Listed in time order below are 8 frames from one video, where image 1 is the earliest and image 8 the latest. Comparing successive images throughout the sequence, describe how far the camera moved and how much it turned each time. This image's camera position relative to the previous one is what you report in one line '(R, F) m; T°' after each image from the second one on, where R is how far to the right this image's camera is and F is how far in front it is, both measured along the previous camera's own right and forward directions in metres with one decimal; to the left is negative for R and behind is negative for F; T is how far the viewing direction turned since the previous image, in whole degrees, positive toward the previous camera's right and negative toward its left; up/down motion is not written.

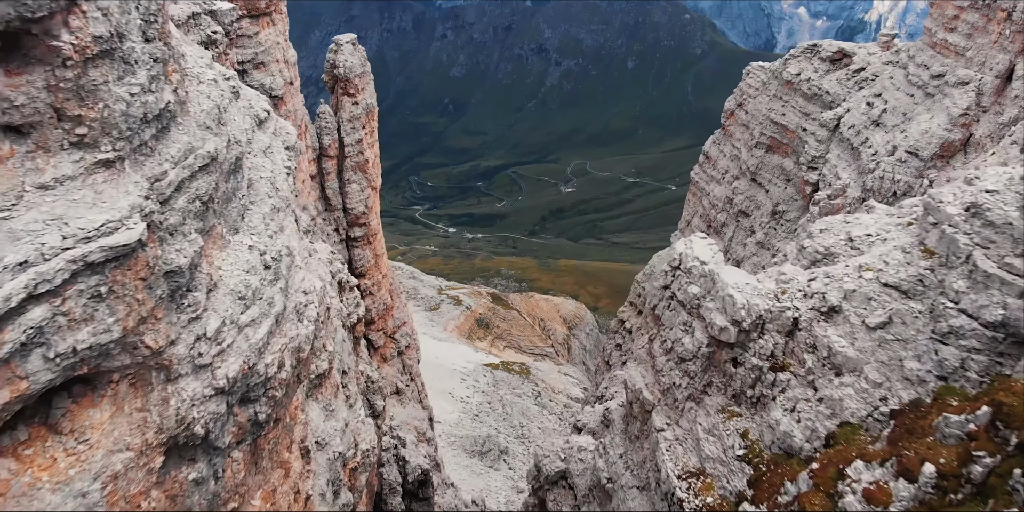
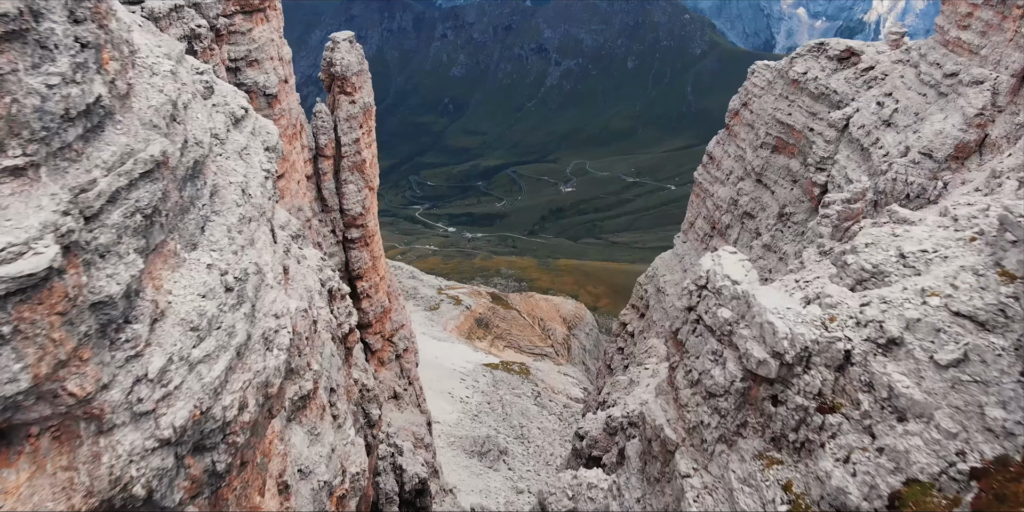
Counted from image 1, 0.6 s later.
(0.0, +0.9) m; 0°
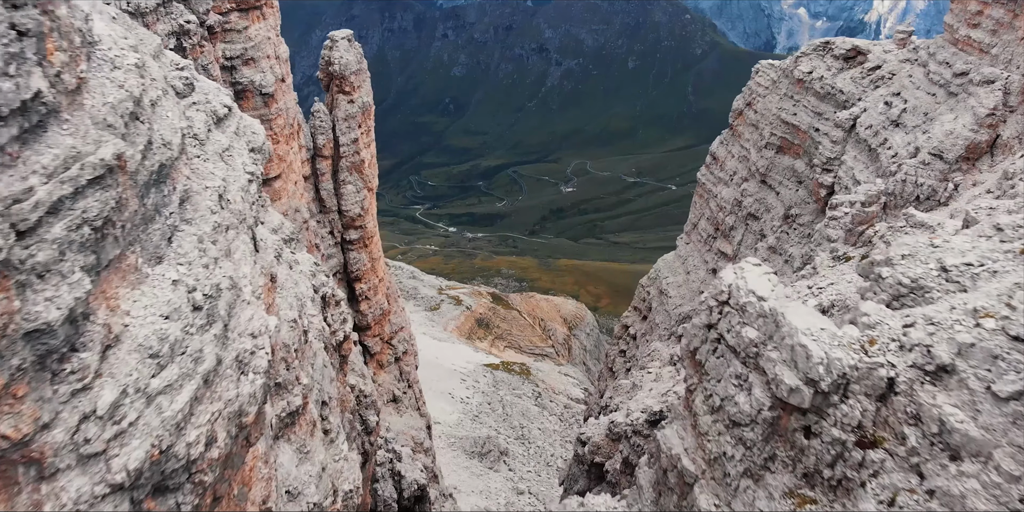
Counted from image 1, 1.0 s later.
(0.0, +0.6) m; 0°
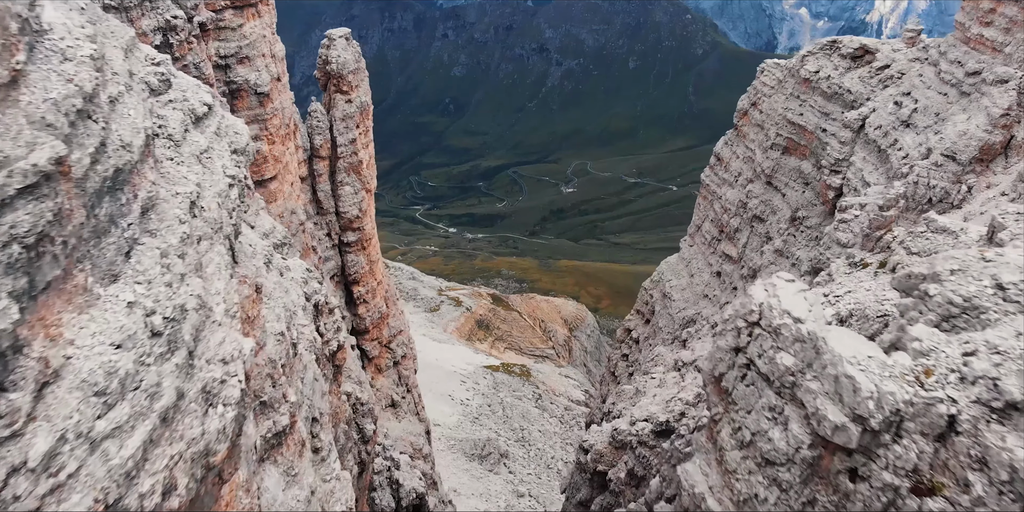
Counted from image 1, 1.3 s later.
(0.0, +0.7) m; 0°
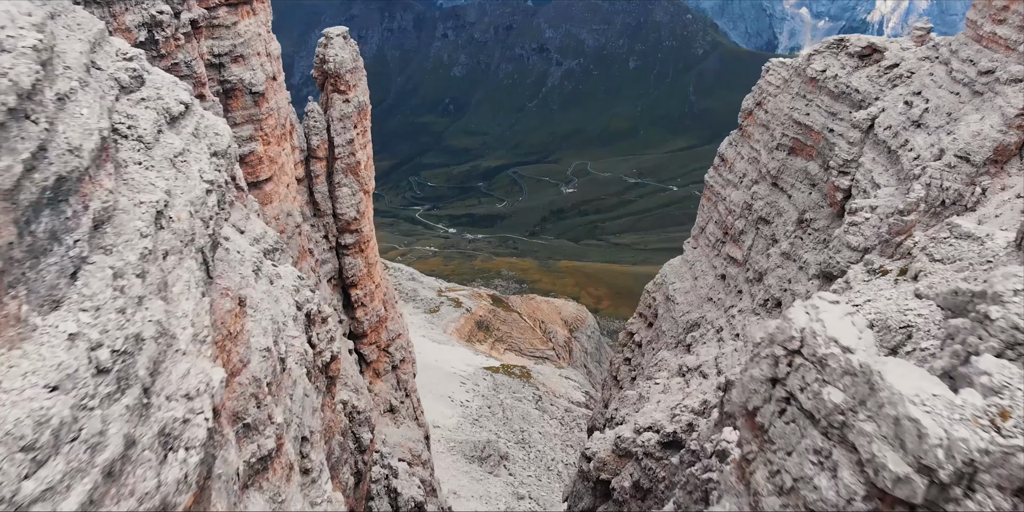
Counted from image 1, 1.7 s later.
(-0.1, +0.7) m; 0°
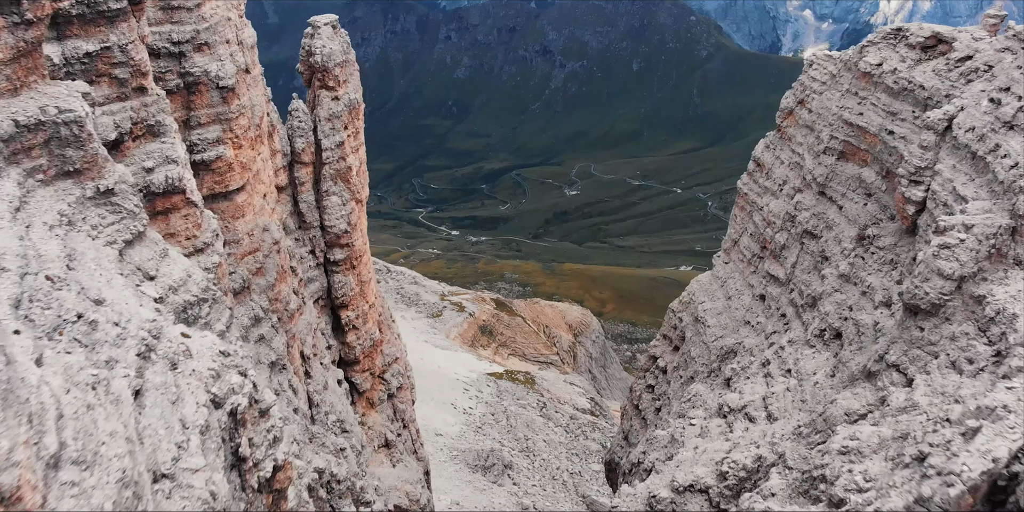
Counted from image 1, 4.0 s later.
(-0.4, +4.7) m; 0°
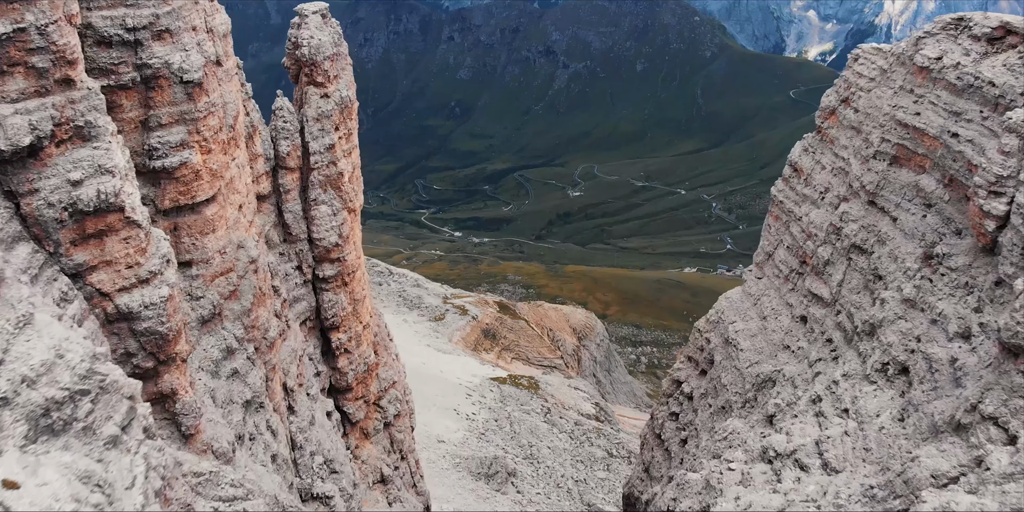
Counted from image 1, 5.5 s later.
(-0.4, +3.8) m; 0°
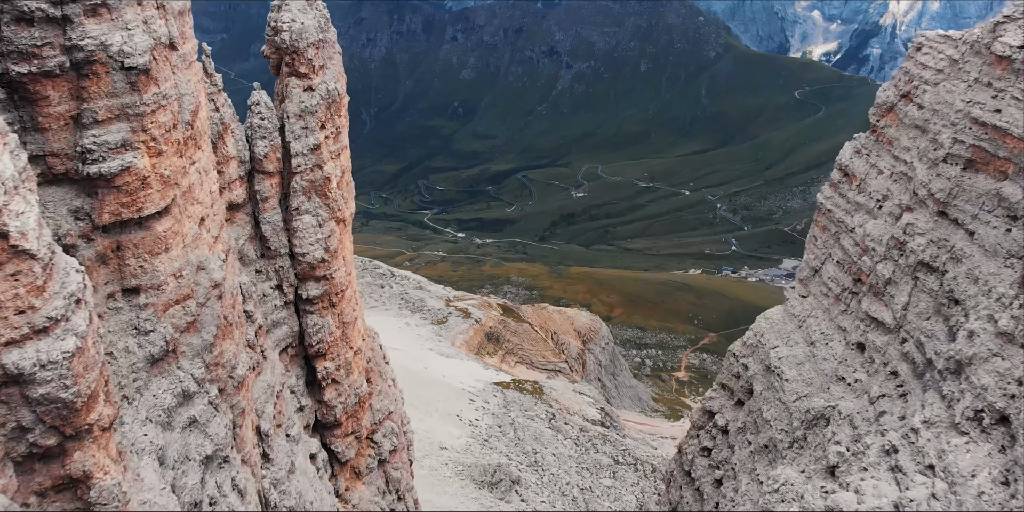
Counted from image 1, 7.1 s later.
(-0.4, +4.1) m; 0°
